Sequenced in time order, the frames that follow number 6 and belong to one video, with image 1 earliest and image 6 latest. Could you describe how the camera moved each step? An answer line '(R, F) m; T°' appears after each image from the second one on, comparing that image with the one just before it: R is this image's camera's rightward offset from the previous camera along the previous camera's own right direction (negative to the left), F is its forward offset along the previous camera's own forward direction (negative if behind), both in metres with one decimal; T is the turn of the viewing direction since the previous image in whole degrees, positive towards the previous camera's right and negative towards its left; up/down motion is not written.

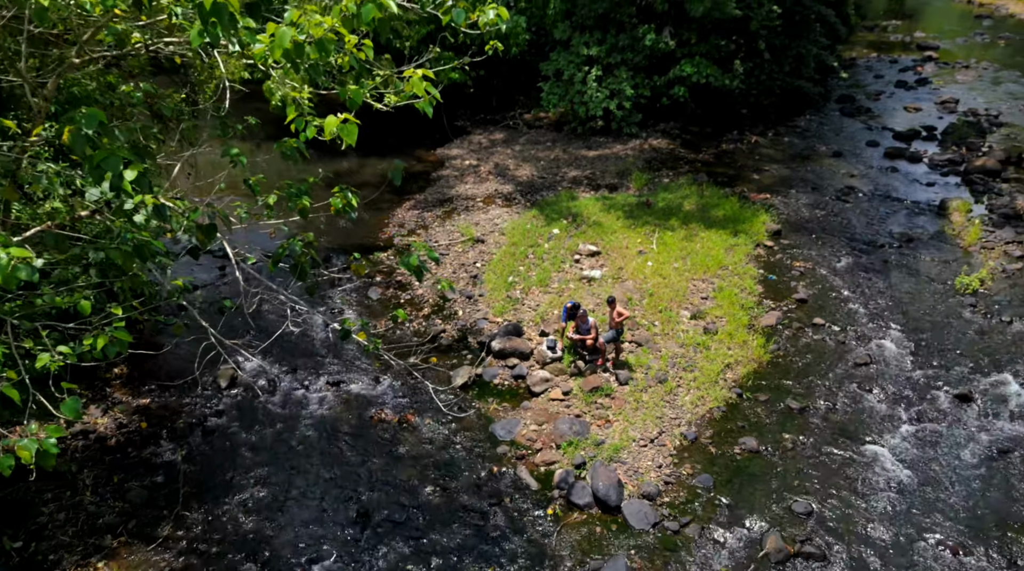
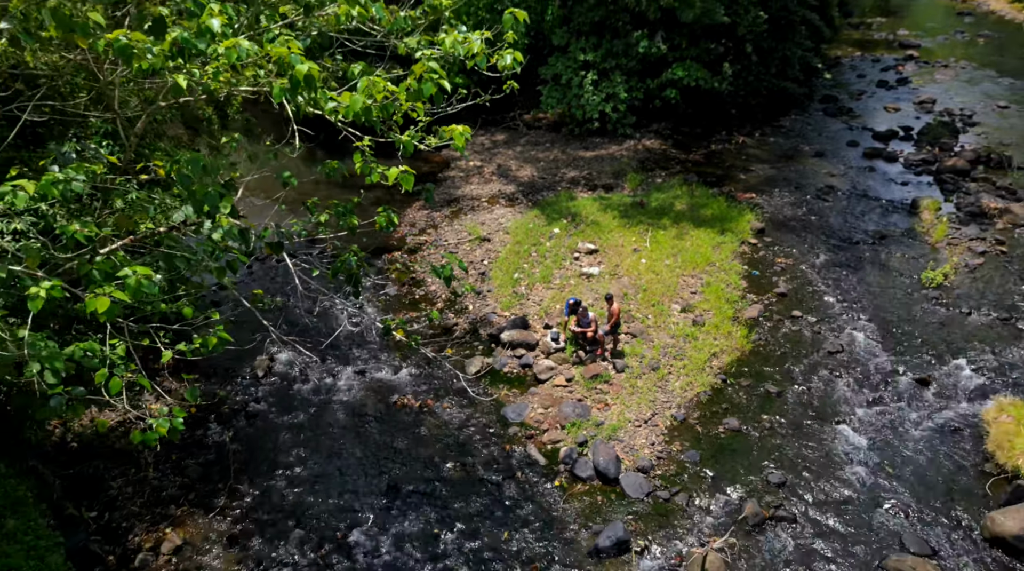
(-0.2, -1.0) m; 0°
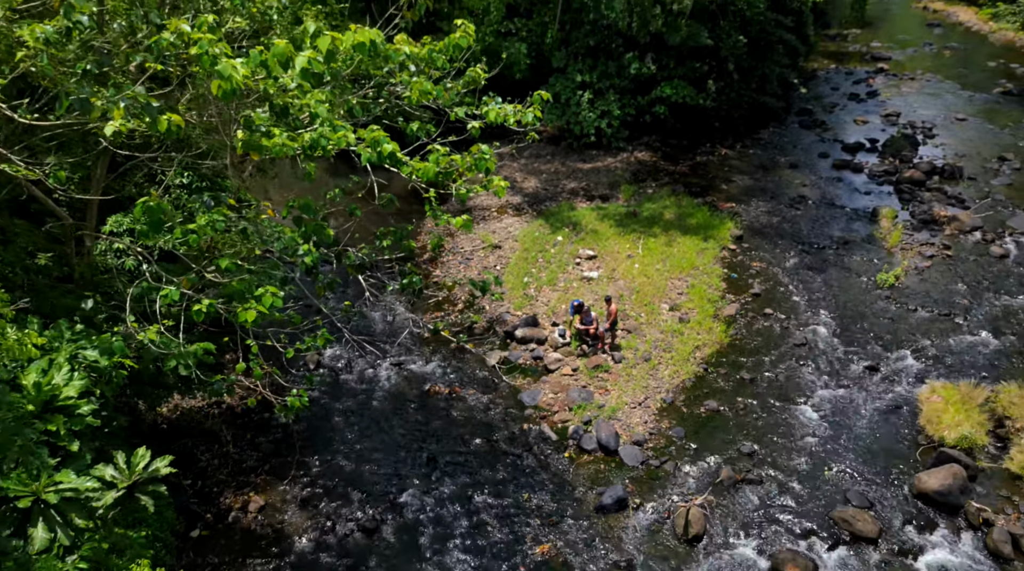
(-0.3, -1.8) m; +1°
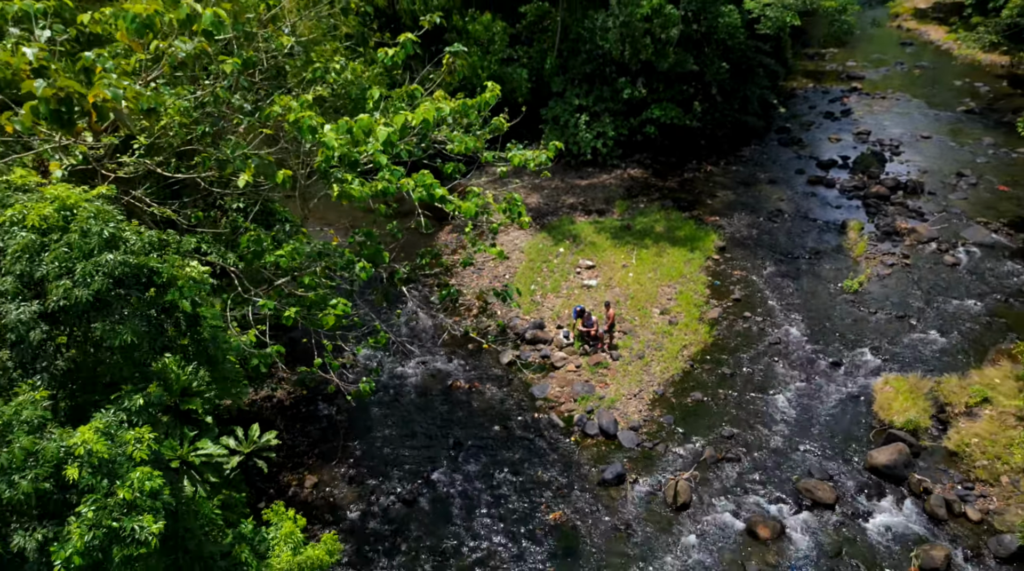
(-0.3, -1.7) m; +1°
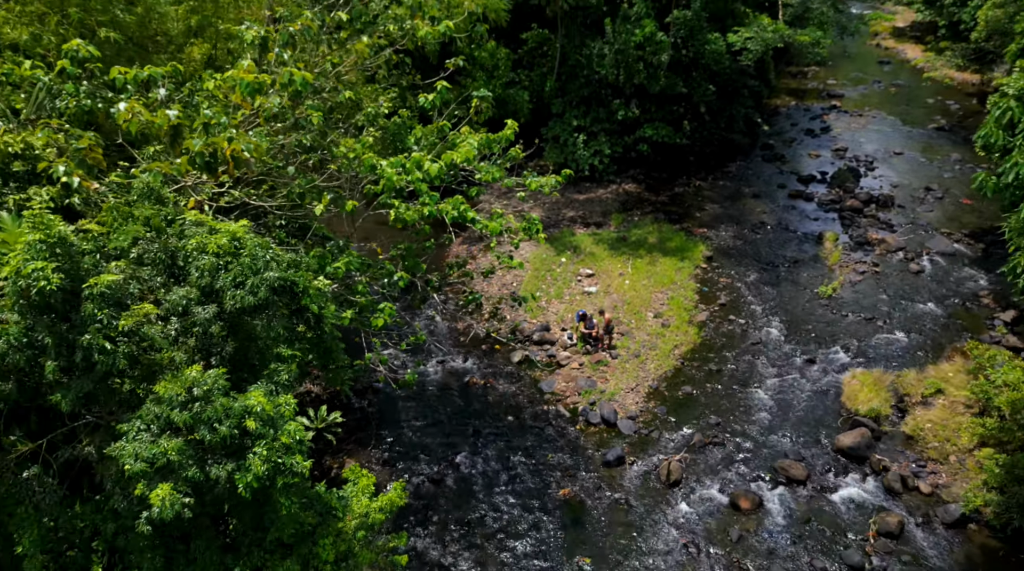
(-0.3, -1.7) m; +1°
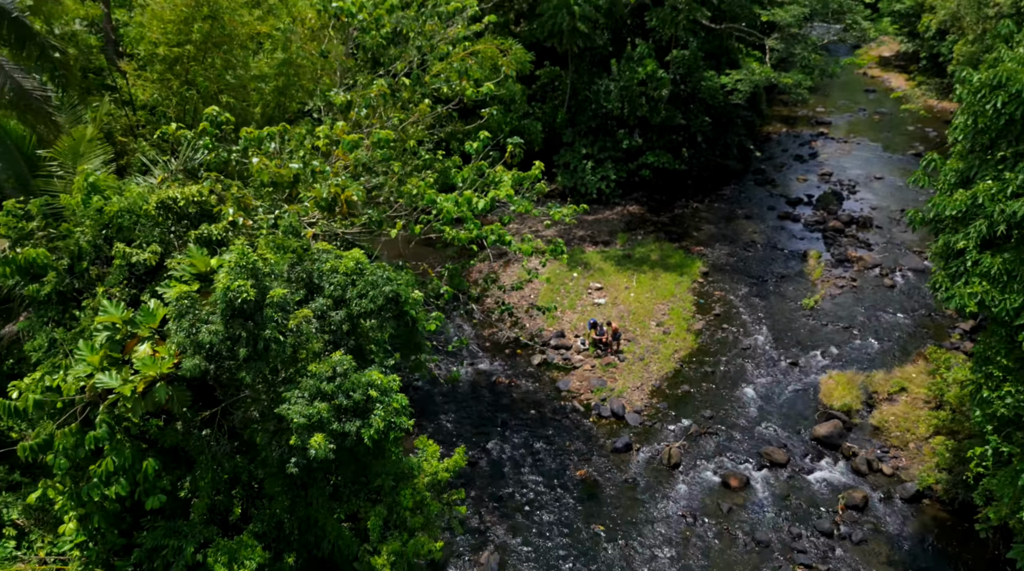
(-0.5, -2.3) m; 0°
